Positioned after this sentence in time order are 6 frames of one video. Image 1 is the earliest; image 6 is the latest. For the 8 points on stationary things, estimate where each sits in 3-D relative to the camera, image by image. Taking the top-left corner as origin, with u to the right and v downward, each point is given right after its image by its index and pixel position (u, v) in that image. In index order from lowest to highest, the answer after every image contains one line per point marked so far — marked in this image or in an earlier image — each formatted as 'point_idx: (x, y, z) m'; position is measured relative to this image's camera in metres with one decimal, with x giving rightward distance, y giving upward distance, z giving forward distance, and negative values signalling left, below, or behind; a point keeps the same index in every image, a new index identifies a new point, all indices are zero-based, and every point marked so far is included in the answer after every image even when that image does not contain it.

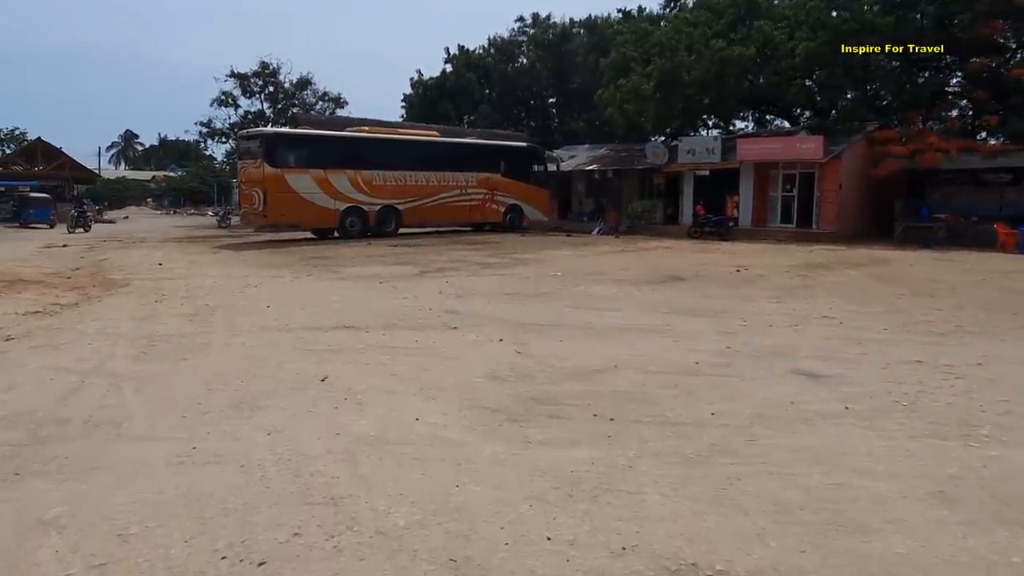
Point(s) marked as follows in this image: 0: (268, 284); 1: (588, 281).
0: (-4.8, +0.1, +15.0) m
1: (+1.6, +0.1, +15.7) m
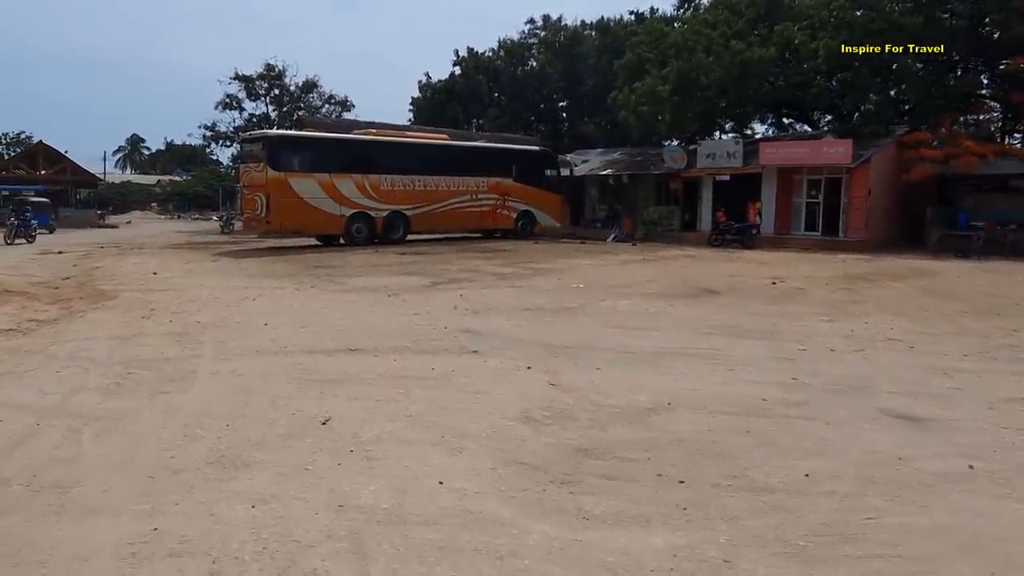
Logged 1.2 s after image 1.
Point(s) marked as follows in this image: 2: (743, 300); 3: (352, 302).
0: (-4.4, -0.2, +13.8) m
1: (+2.0, -0.1, +14.5) m
2: (+4.1, -0.2, +13.6) m
3: (-2.7, -0.2, +13.1) m
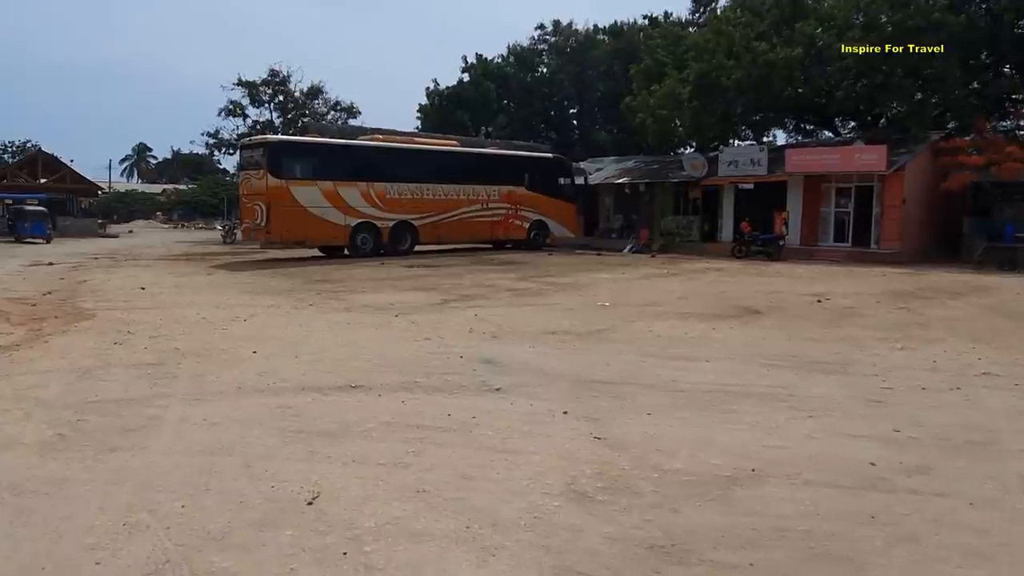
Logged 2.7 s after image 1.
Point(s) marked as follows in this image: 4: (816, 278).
0: (-4.1, -0.5, +12.4) m
1: (+2.3, -0.4, +13.0) m
2: (+4.5, -0.5, +12.1) m
3: (-2.4, -0.5, +11.7) m
4: (+7.6, +0.3, +19.2) m
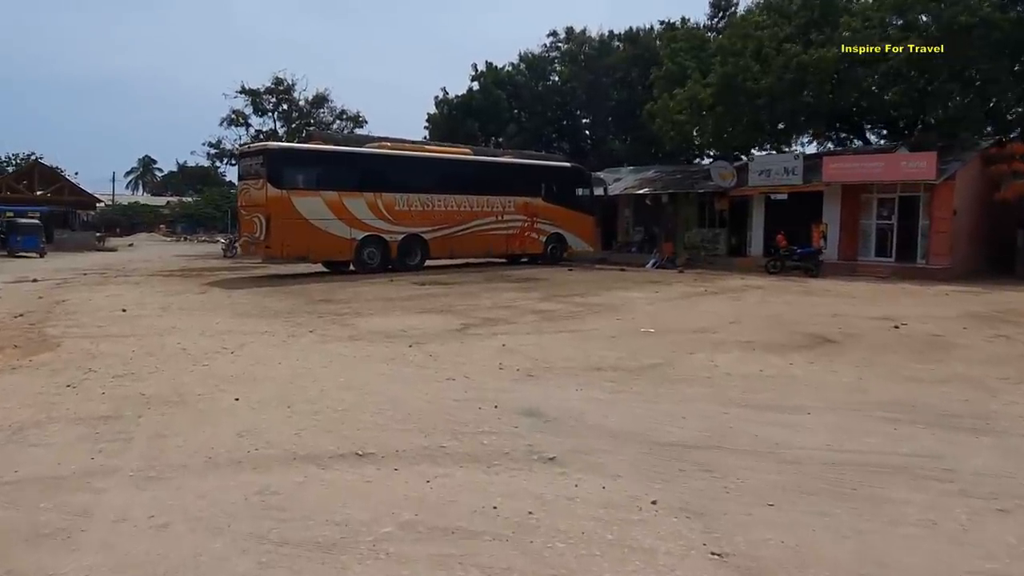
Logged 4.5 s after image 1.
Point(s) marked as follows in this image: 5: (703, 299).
0: (-3.6, -0.8, +10.6) m
1: (+2.8, -0.8, +11.1) m
2: (+4.9, -0.9, +10.2) m
3: (-1.9, -0.9, +9.8) m
4: (+8.2, -0.2, +17.3) m
5: (+4.2, -0.2, +16.8) m
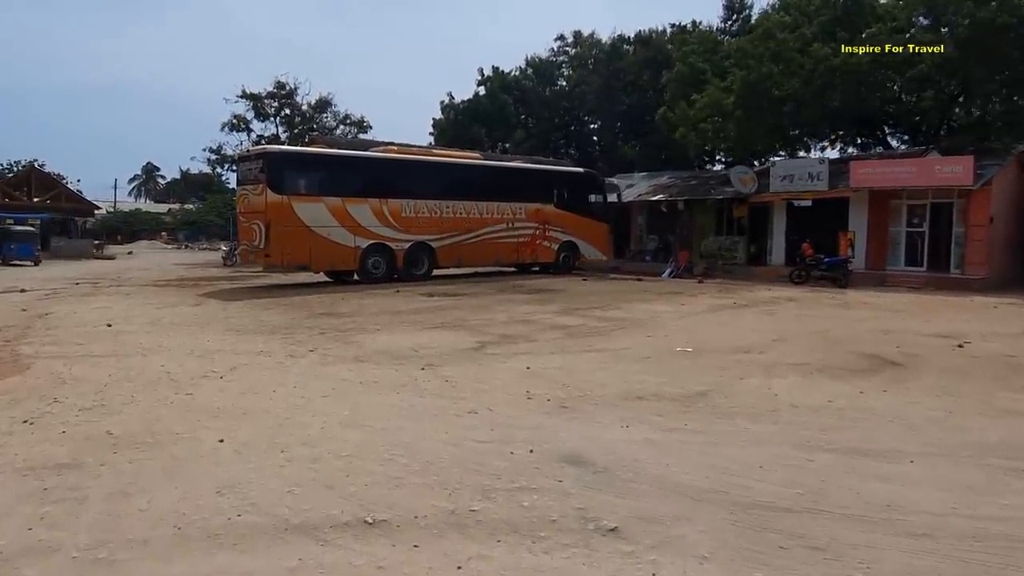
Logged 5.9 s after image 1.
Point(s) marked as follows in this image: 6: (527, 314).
0: (-3.3, -1.0, +9.4) m
1: (+3.1, -1.0, +9.9) m
2: (+5.3, -1.1, +9.0) m
3: (-1.6, -1.1, +8.6) m
4: (+8.5, -0.5, +16.0) m
5: (+4.5, -0.5, +15.6) m
6: (+0.3, -0.5, +15.2) m
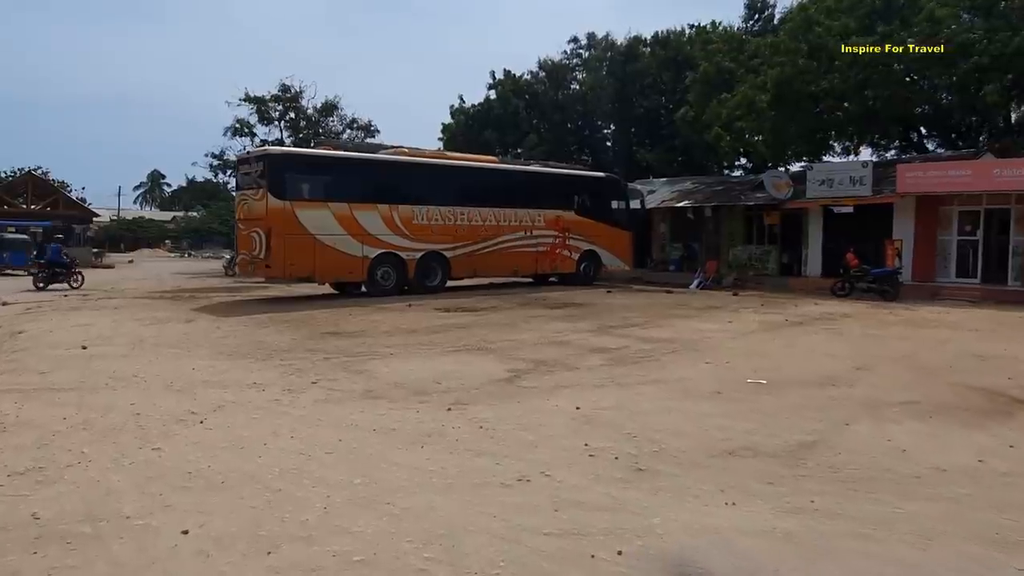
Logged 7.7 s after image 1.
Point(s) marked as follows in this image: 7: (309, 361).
0: (-2.8, -1.2, +7.6) m
1: (+3.6, -1.3, +8.1) m
2: (+5.7, -1.3, +7.2) m
3: (-1.1, -1.3, +6.9) m
4: (+9.0, -0.8, +14.2) m
5: (+5.1, -0.8, +13.8) m
6: (+0.8, -0.8, +13.4) m
7: (-2.8, -1.0, +10.7) m
